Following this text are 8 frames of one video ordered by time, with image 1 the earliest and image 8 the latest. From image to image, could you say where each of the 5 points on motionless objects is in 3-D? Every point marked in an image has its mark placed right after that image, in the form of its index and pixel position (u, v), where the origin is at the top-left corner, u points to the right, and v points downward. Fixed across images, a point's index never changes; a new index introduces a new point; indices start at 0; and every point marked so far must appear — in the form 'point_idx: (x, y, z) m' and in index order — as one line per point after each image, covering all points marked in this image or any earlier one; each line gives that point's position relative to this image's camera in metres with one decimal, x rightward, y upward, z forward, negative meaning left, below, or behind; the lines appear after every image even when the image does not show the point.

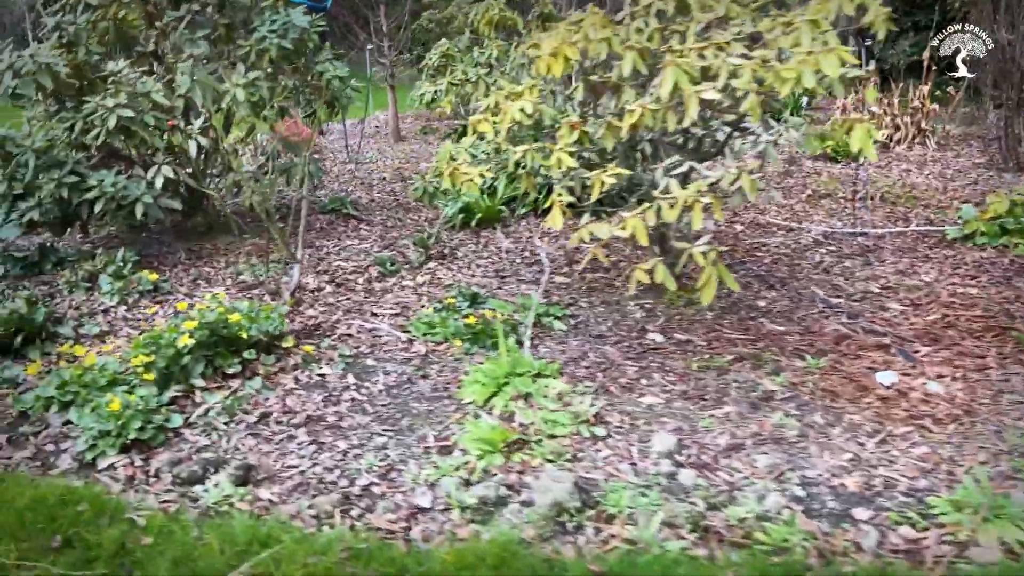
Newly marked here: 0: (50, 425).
0: (-2.0, -0.6, +3.5) m
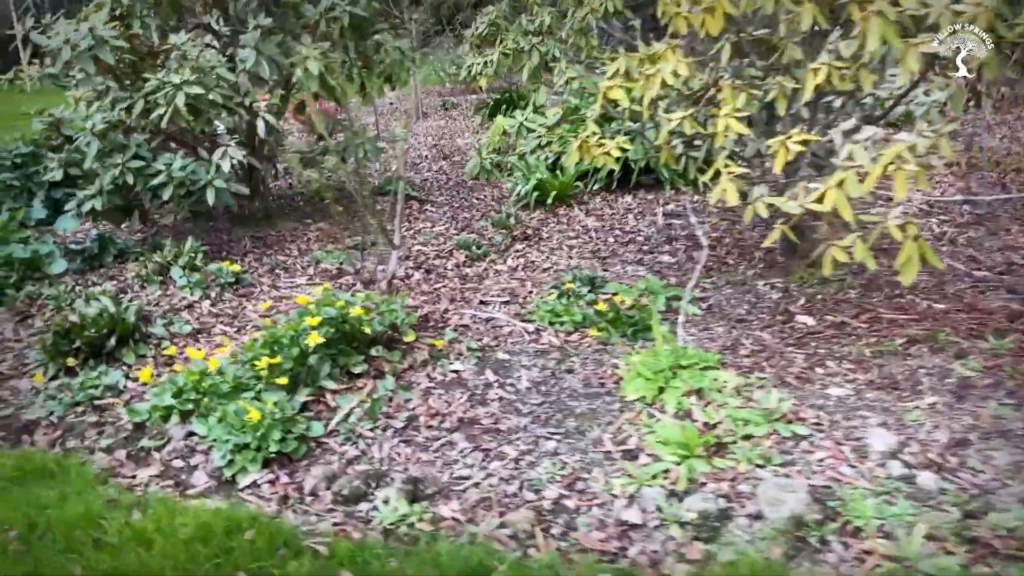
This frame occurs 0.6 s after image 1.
0: (-1.3, -0.6, +3.2) m
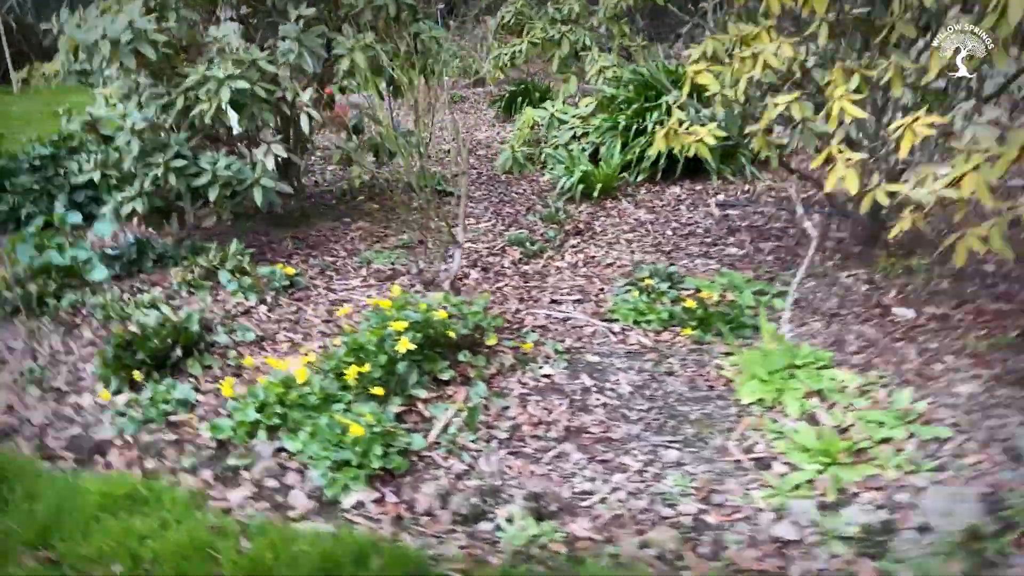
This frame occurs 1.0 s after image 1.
0: (-0.9, -0.6, +2.9) m
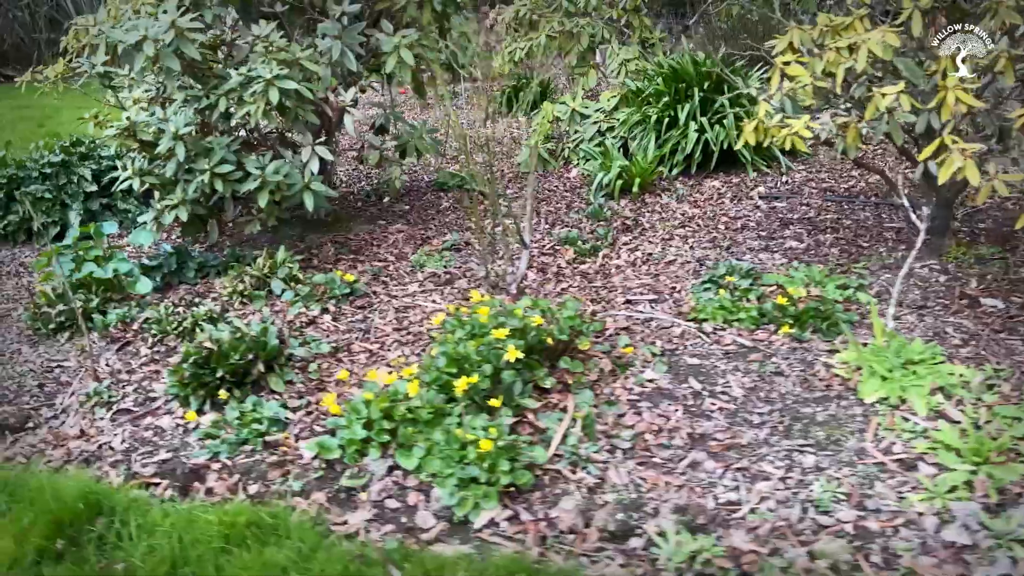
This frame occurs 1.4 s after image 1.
0: (-0.5, -0.6, +2.8) m
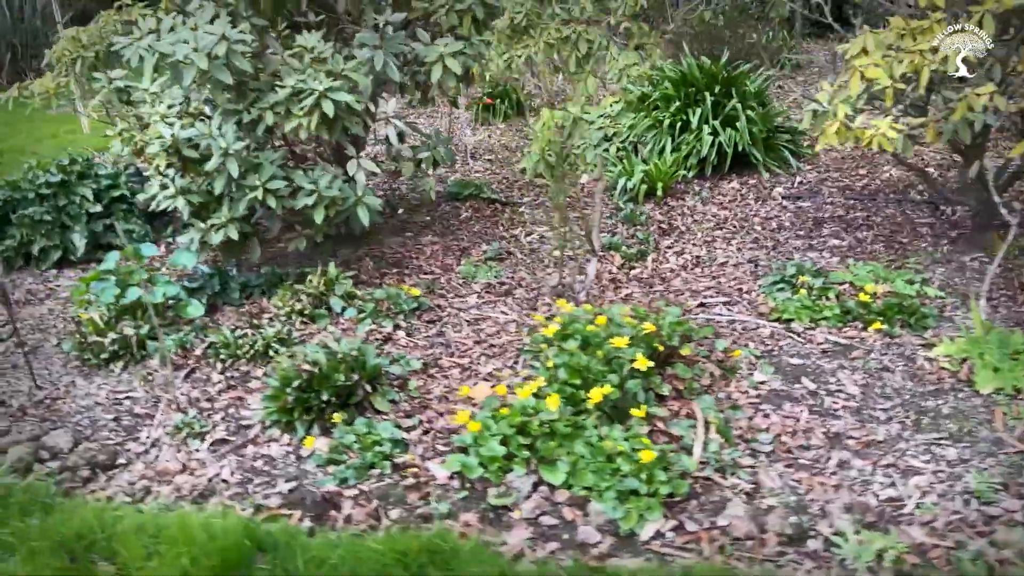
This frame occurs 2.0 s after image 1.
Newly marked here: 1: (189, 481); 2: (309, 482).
0: (0.0, -0.7, +2.7) m
1: (-1.2, -0.7, +3.0) m
2: (-0.7, -0.7, +2.9) m
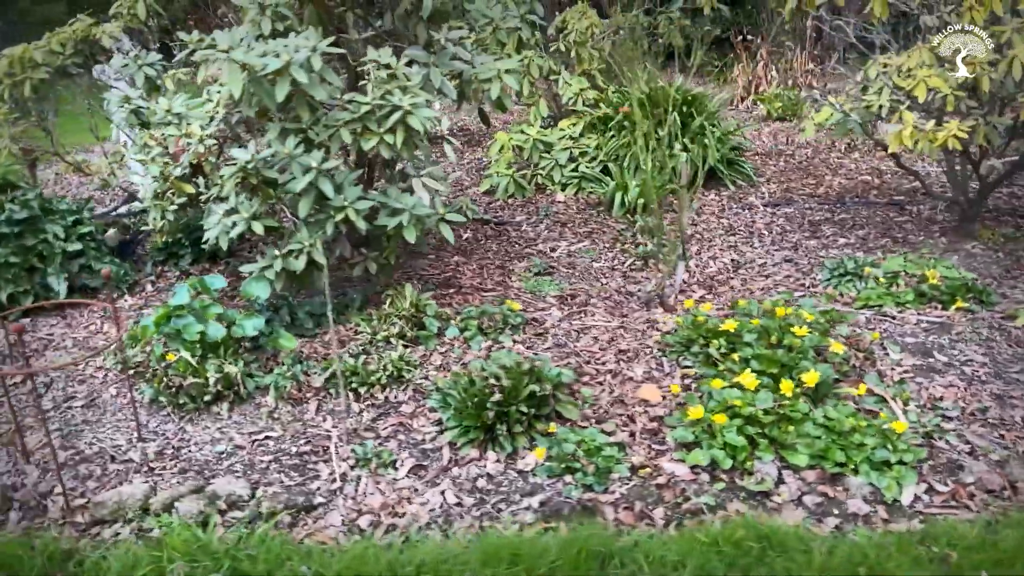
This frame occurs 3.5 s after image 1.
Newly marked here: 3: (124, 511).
0: (+0.9, -0.7, +2.8) m
1: (-0.3, -0.8, +2.8) m
2: (+0.1, -0.7, +2.8) m
3: (-1.4, -0.8, +2.9) m
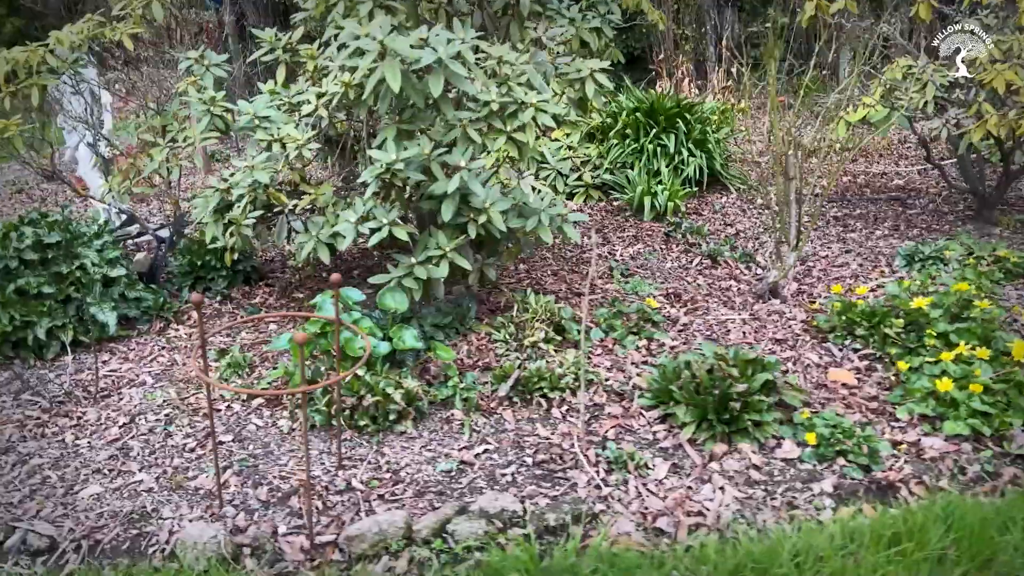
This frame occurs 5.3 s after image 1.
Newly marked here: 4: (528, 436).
0: (+1.8, -0.6, +2.9) m
1: (+0.7, -0.7, +2.7) m
2: (+1.1, -0.6, +2.8) m
3: (-0.4, -0.8, +2.6) m
4: (+0.1, -0.6, +3.1) m
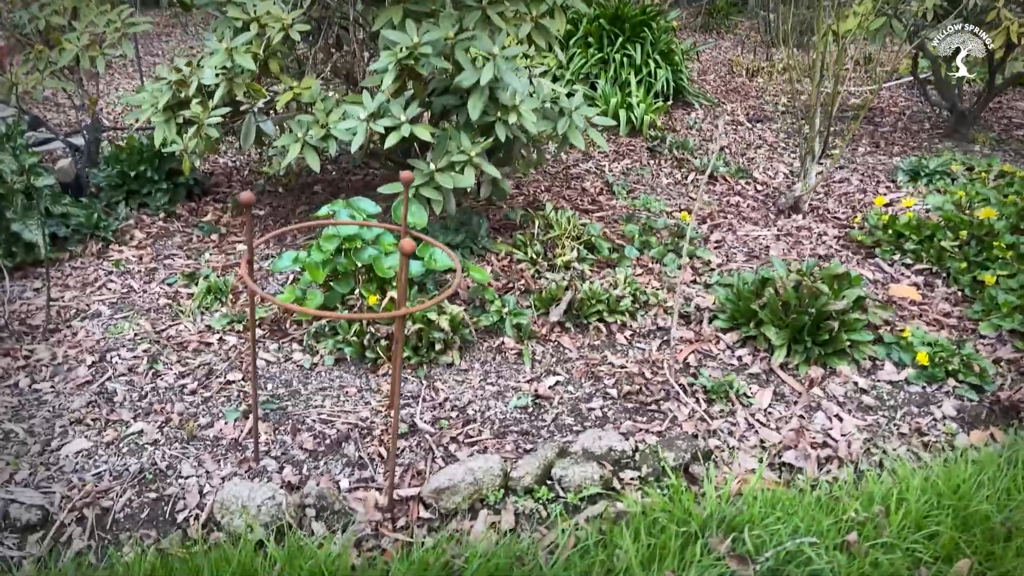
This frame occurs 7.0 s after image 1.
0: (+2.1, -0.2, +2.8) m
1: (+1.0, -0.4, +2.4) m
2: (+1.4, -0.3, +2.6) m
3: (-0.1, -0.5, +2.1) m
4: (+0.3, -0.3, +2.7) m
